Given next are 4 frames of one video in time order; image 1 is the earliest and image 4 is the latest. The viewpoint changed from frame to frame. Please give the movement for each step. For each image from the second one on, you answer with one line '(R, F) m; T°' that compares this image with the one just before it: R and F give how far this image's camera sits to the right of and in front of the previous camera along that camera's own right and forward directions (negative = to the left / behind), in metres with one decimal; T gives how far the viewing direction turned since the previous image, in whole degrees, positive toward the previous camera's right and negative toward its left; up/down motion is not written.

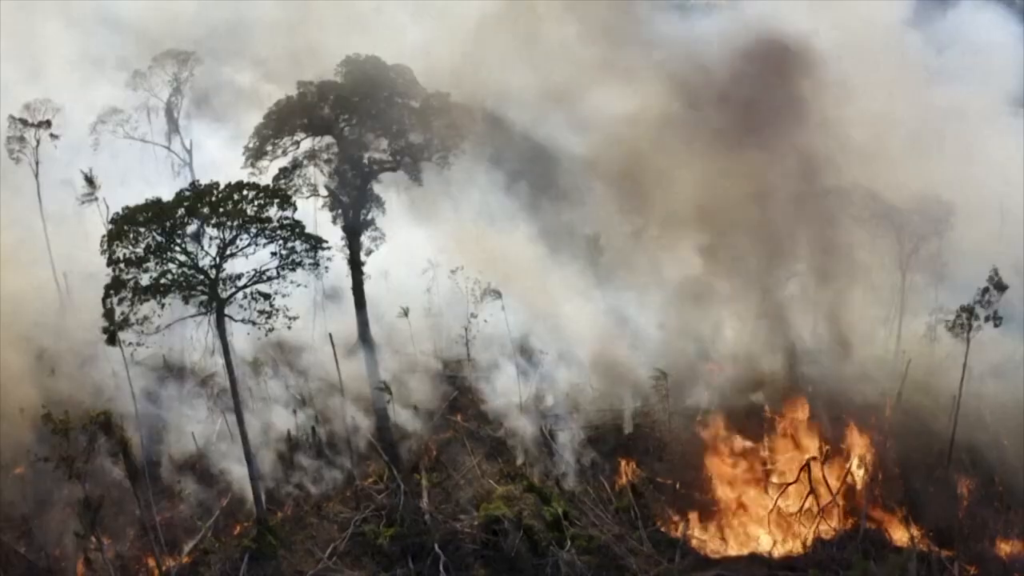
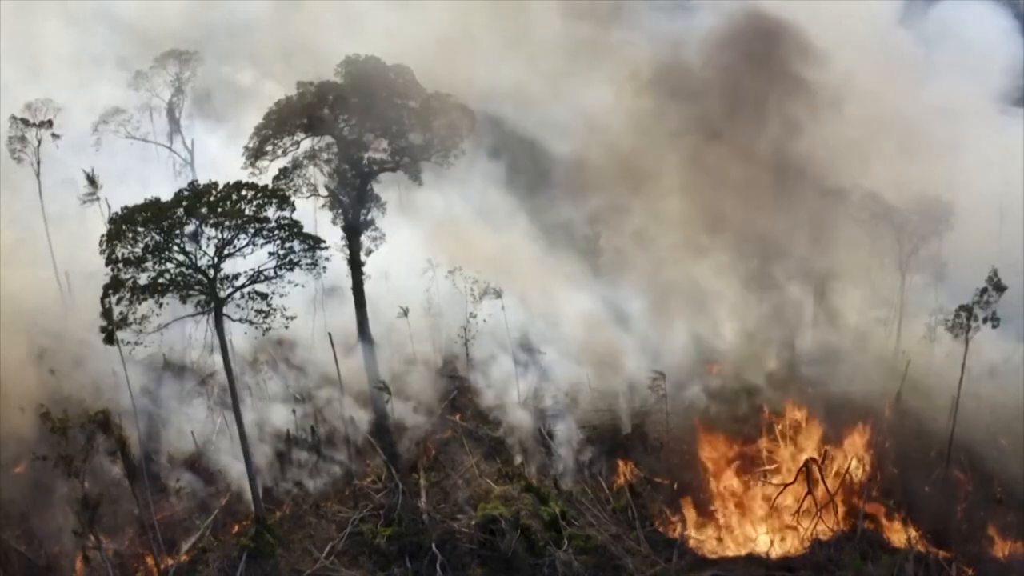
(+0.1, 0.0) m; 0°
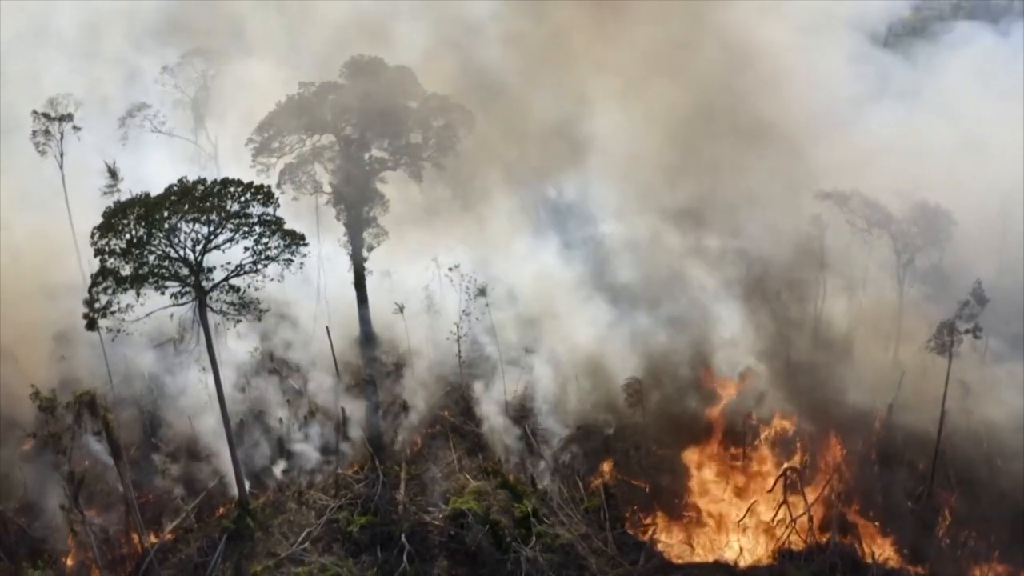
(+1.7, -0.2) m; -4°
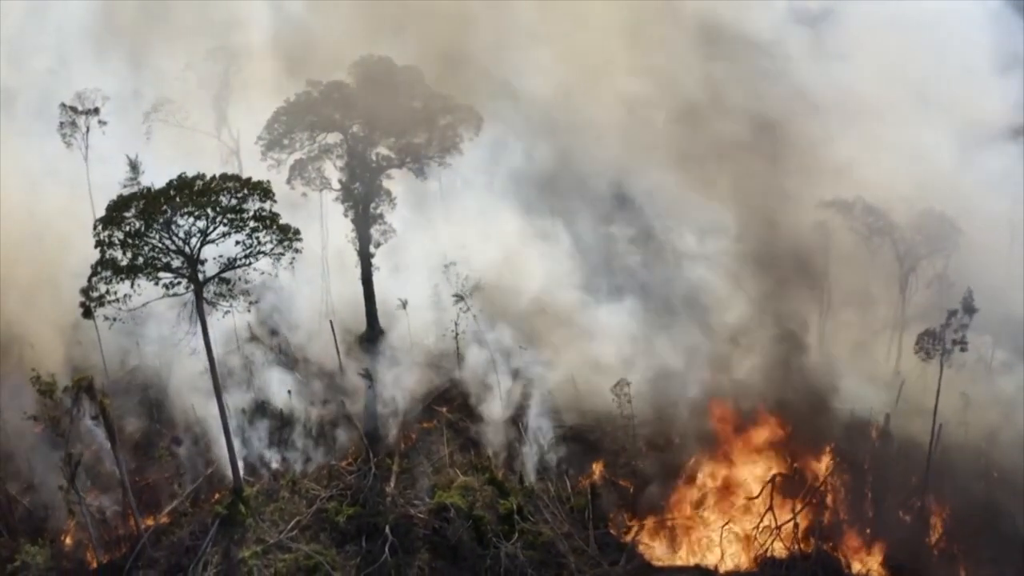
(+1.1, -0.2) m; -3°
